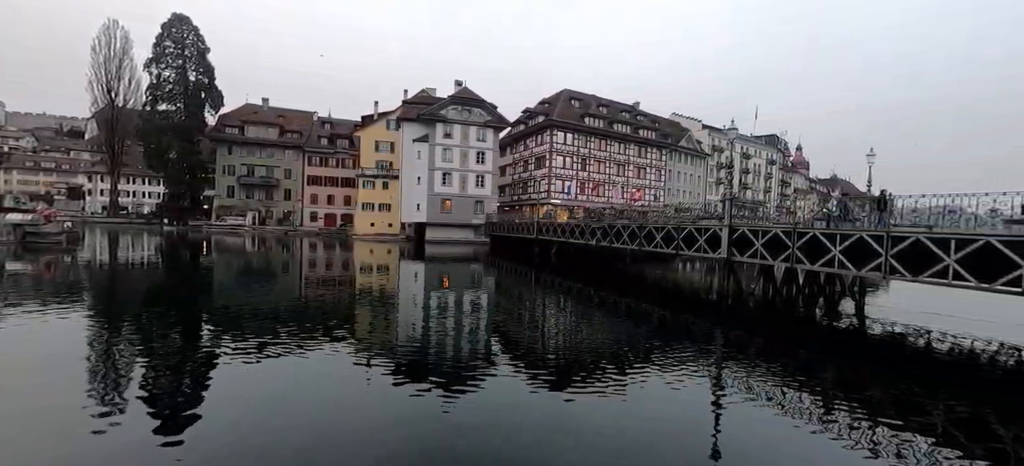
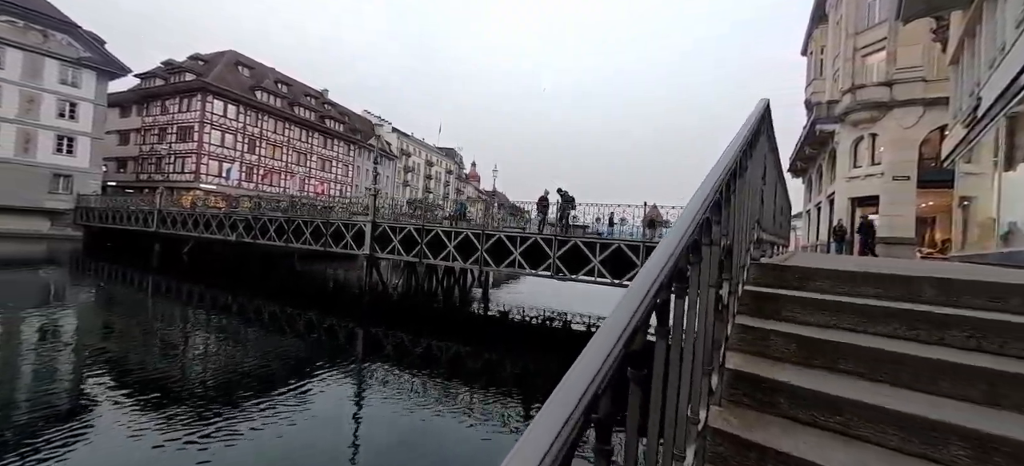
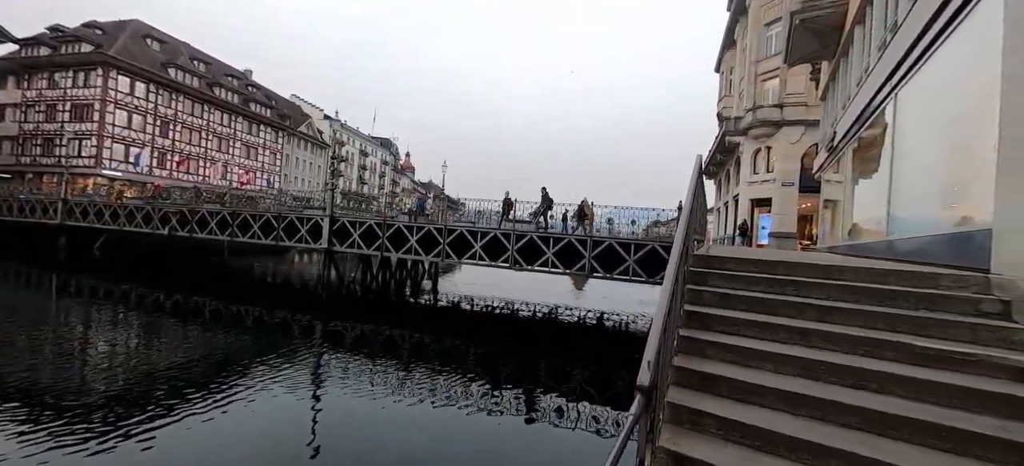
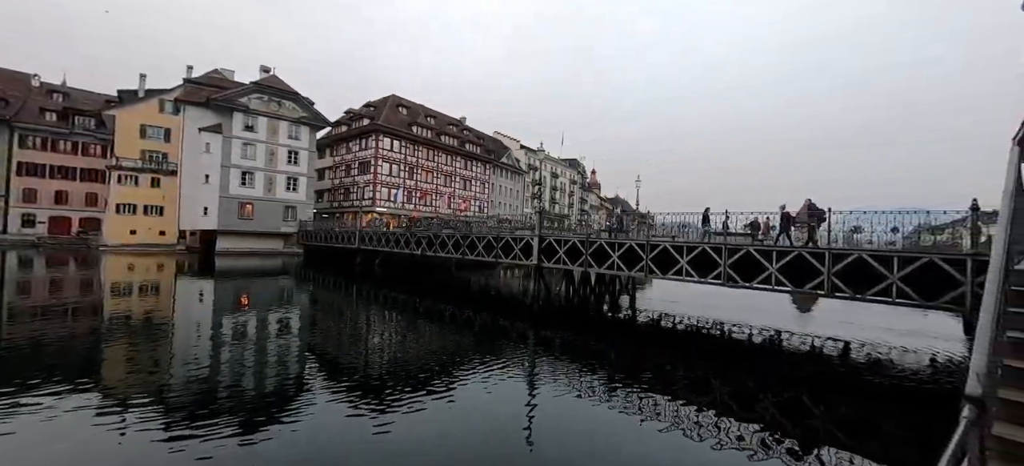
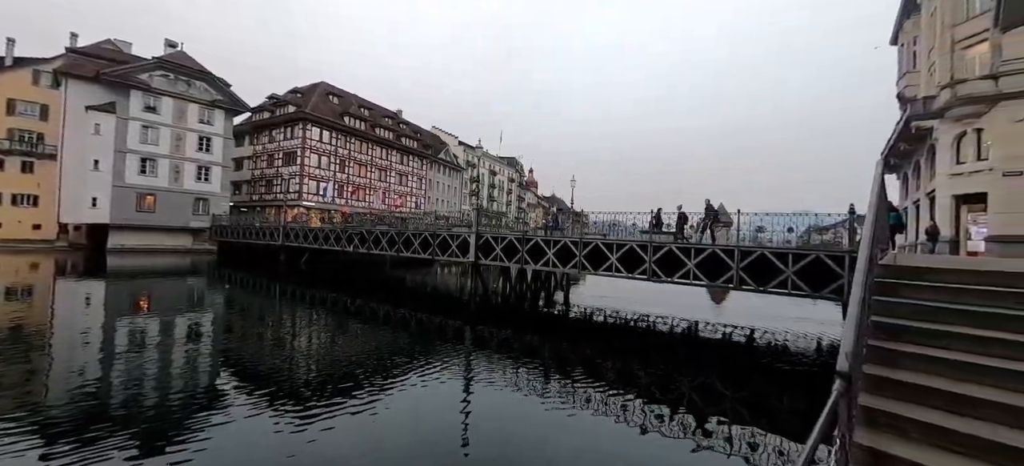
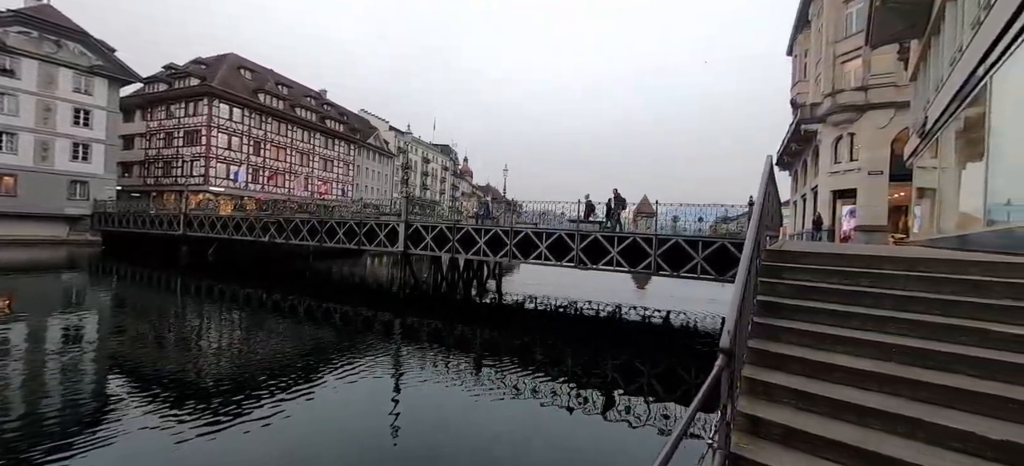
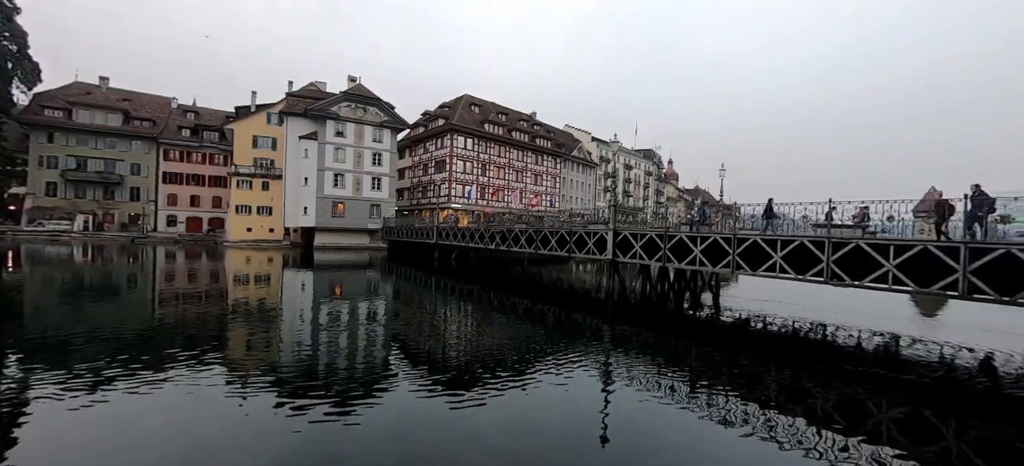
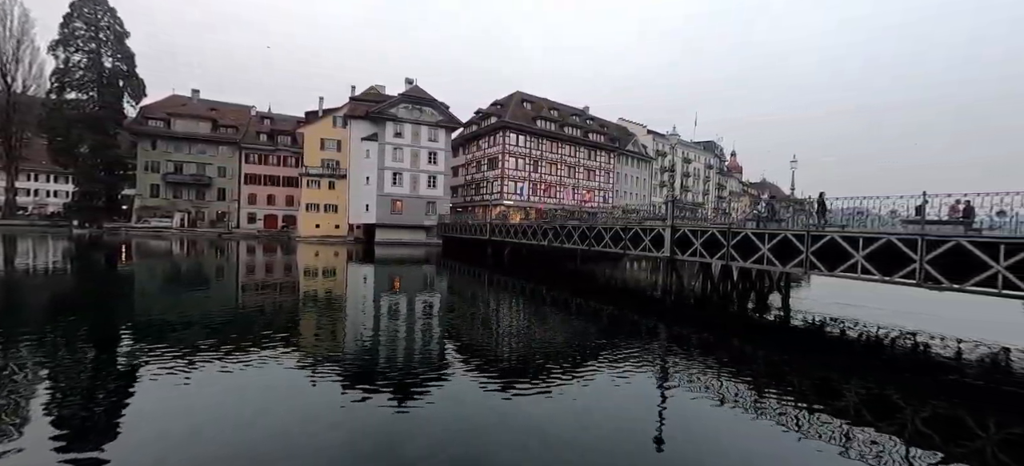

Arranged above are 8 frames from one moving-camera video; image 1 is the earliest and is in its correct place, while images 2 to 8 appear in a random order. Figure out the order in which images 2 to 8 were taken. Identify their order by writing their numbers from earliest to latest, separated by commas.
8, 7, 4, 5, 6, 3, 2
